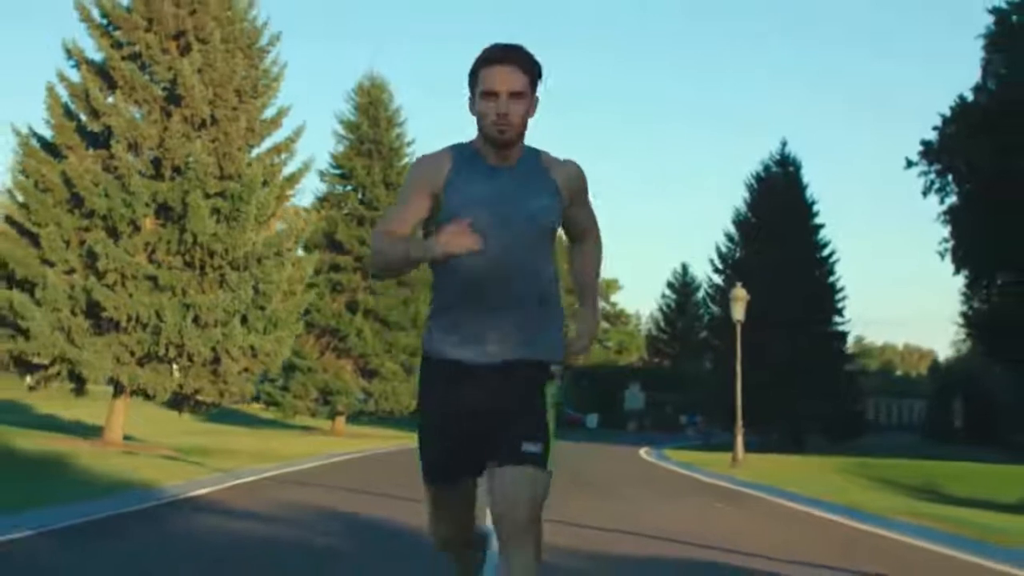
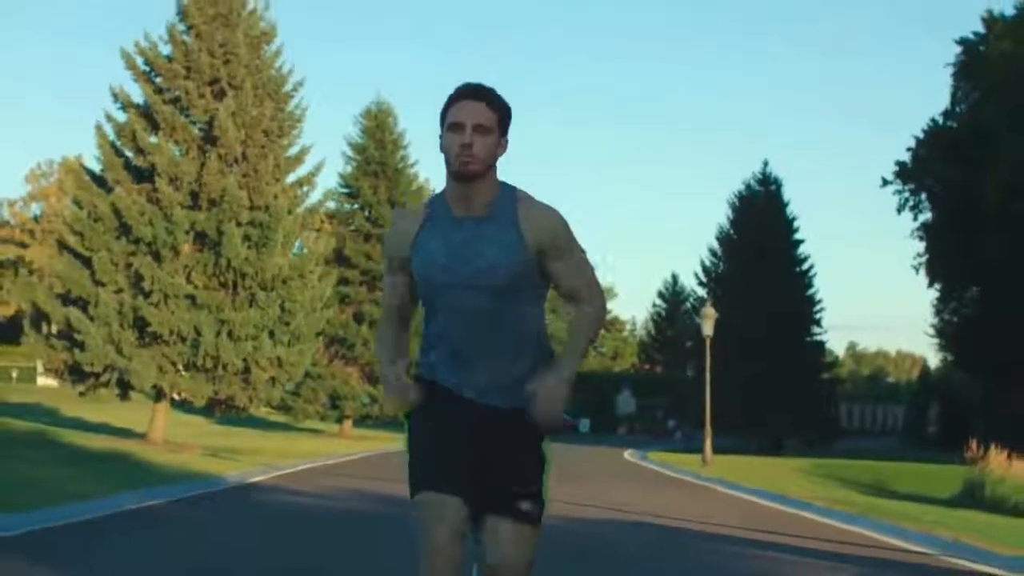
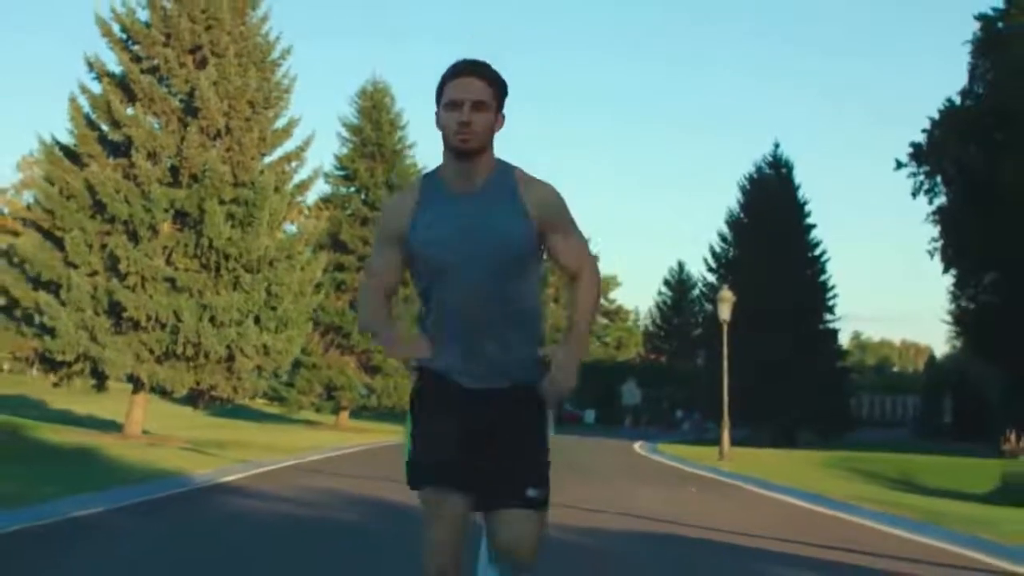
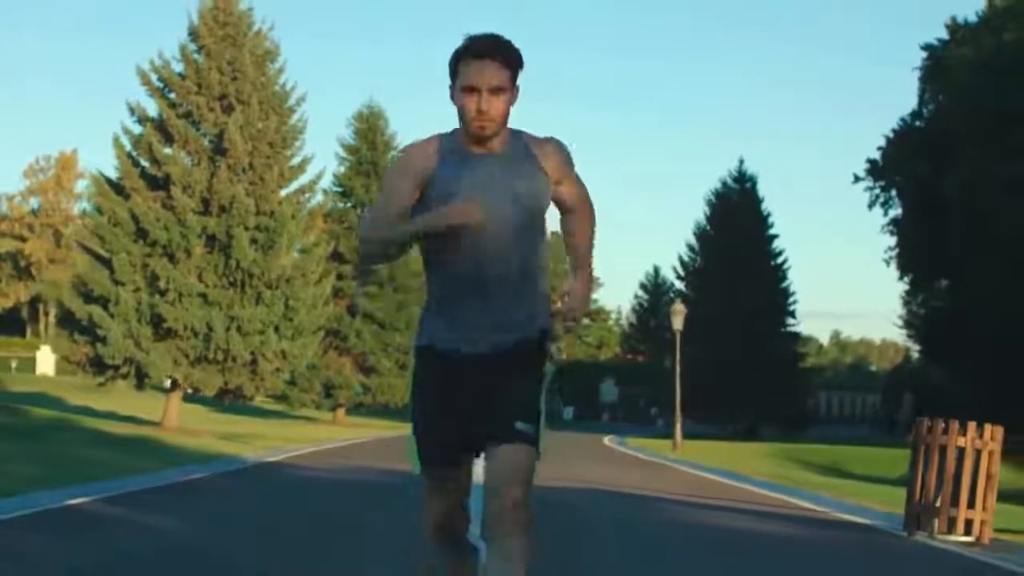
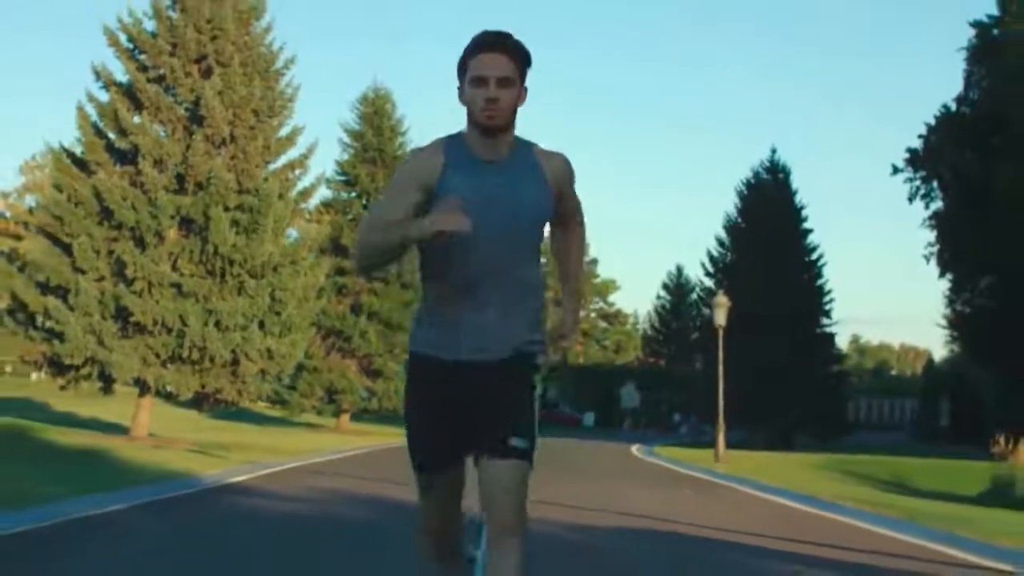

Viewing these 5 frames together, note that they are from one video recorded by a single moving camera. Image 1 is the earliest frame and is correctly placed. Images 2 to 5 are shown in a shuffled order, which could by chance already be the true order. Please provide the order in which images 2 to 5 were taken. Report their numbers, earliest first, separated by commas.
3, 5, 2, 4
